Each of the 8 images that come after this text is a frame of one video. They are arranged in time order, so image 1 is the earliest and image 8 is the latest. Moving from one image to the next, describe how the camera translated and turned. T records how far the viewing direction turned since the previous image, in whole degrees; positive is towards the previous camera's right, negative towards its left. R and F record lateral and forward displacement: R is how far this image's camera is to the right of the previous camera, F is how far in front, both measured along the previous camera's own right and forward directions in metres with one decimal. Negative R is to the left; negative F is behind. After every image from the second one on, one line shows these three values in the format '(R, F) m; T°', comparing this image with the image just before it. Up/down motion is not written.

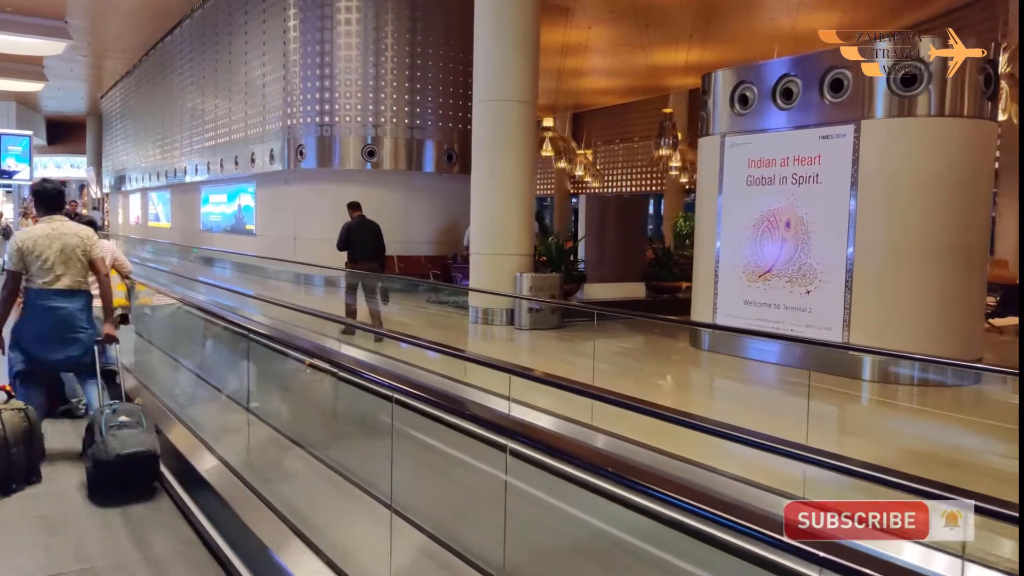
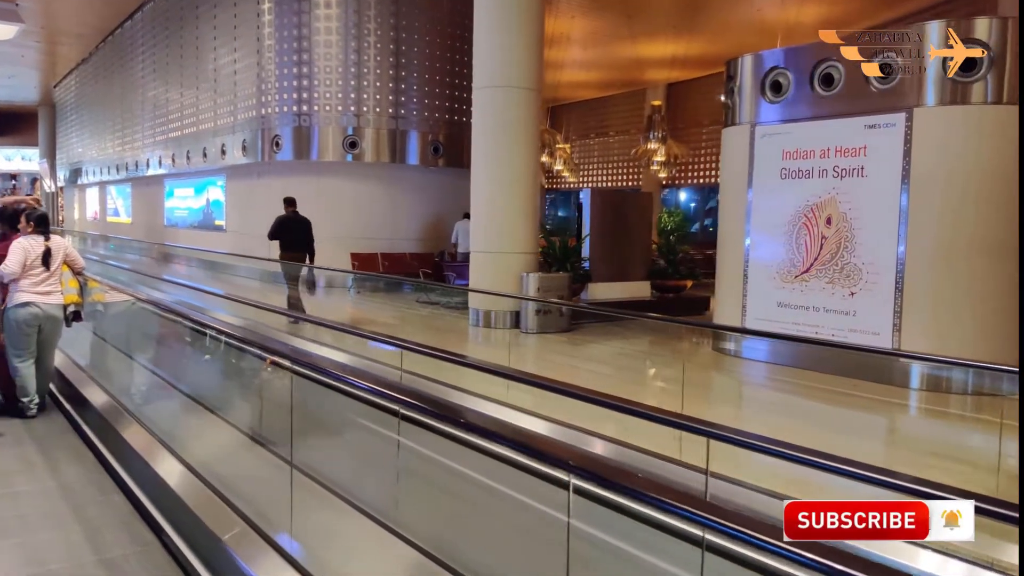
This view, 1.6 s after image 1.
(-0.4, +0.6) m; +3°
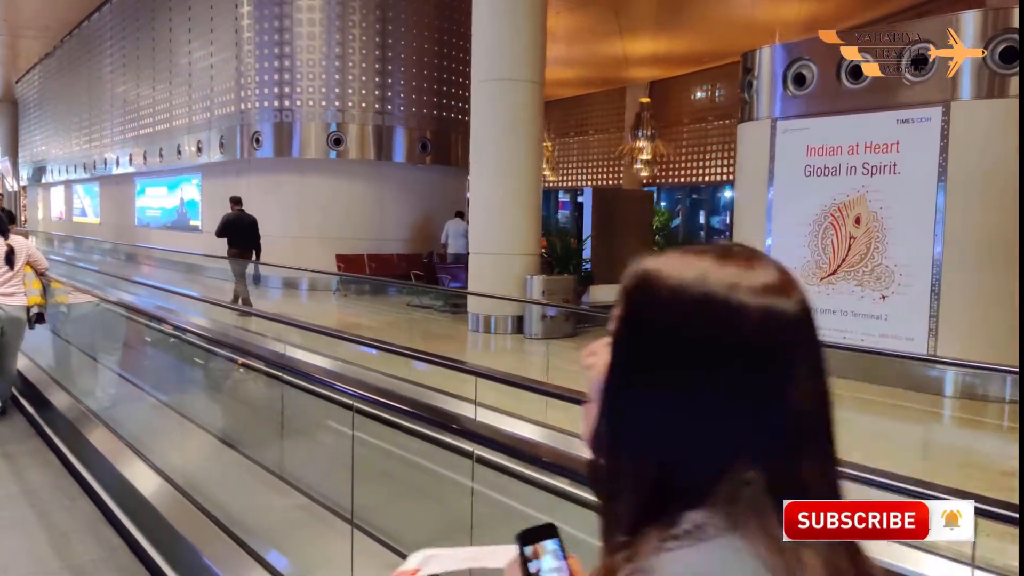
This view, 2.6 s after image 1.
(-0.3, +0.4) m; +2°
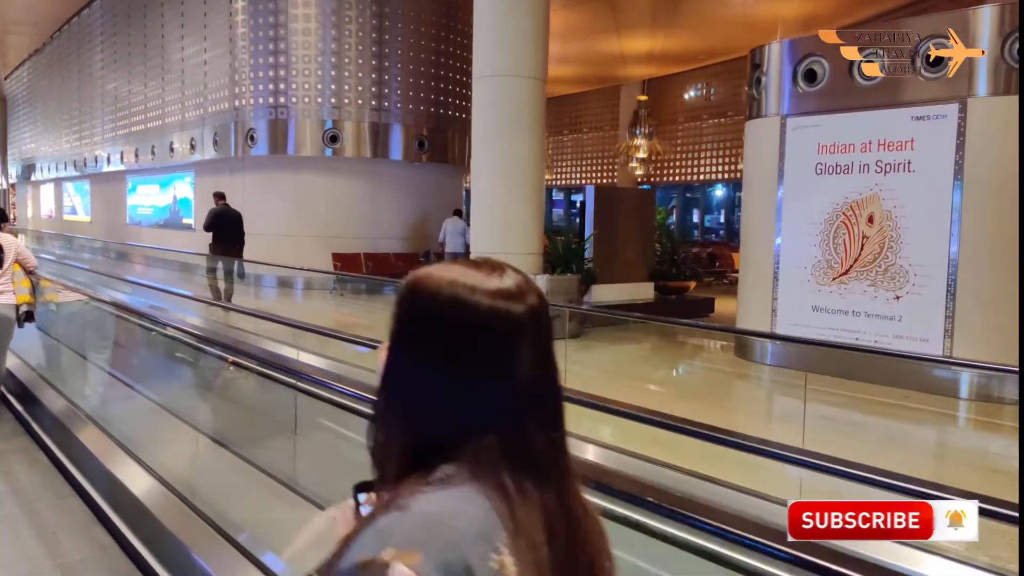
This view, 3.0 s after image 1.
(-0.1, +0.1) m; +1°
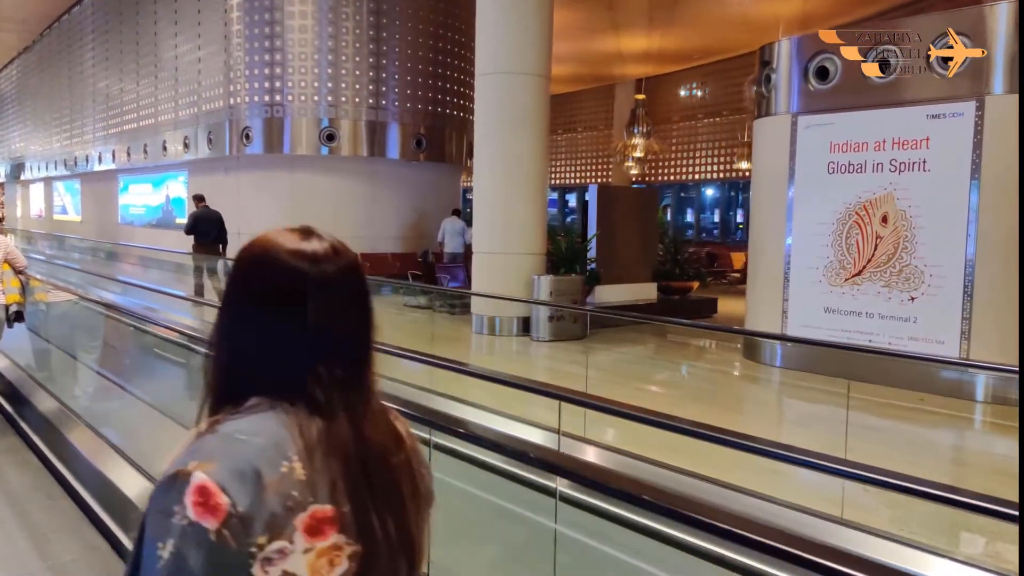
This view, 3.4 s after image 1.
(-0.1, +0.1) m; +1°
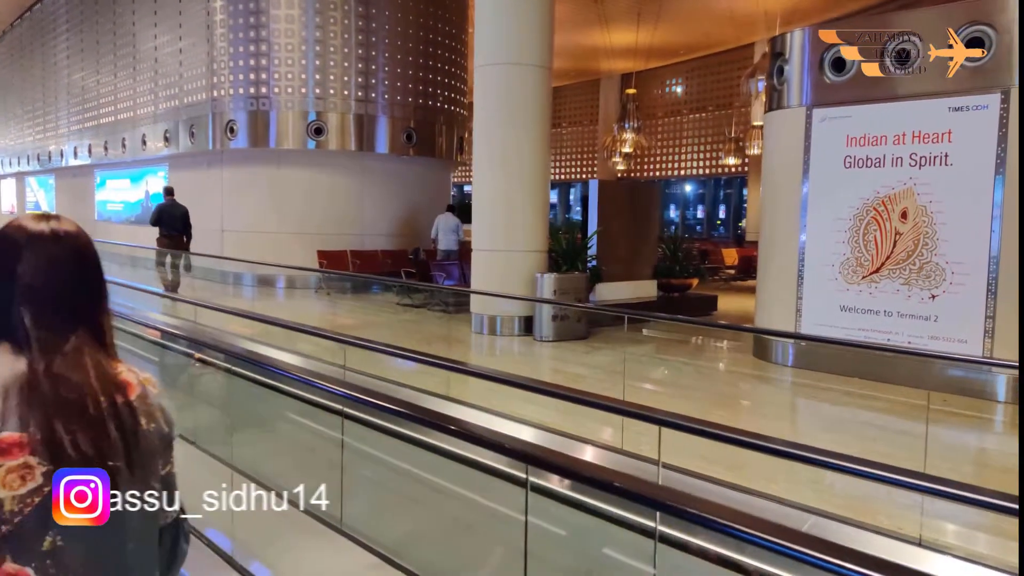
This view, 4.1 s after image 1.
(-0.2, +0.2) m; +2°
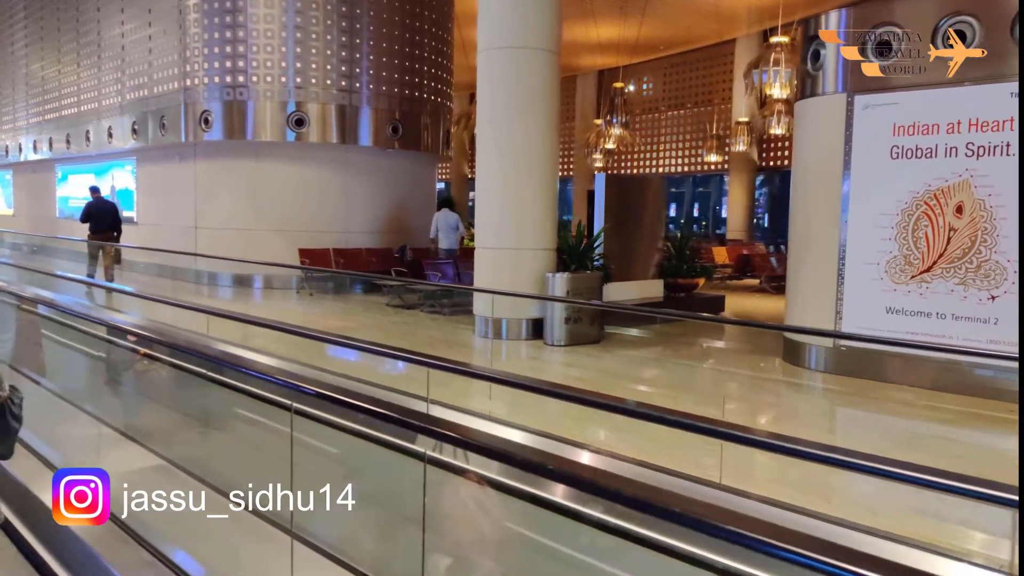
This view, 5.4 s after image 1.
(-0.3, +0.5) m; +2°
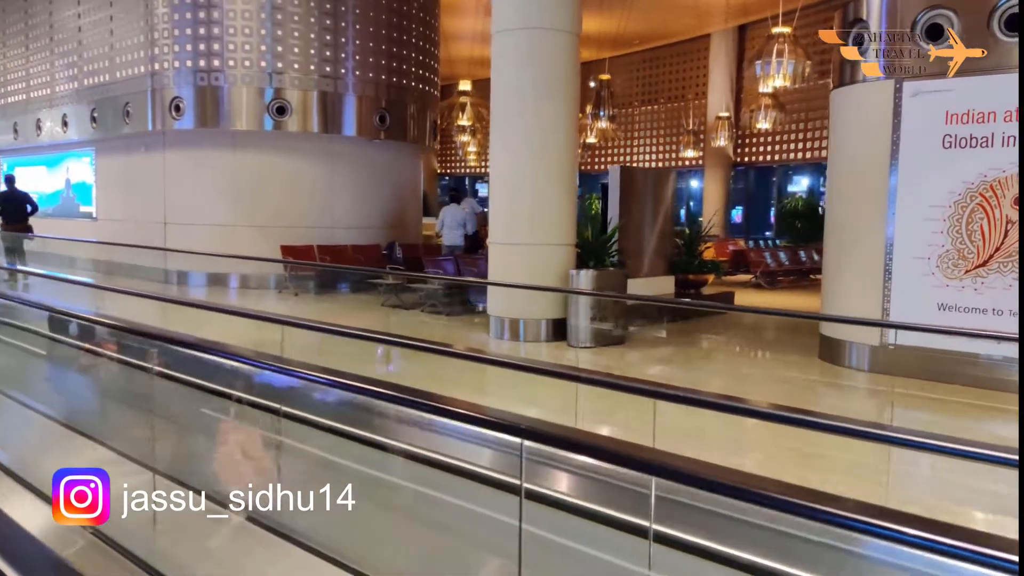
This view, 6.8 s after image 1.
(-0.5, +0.4) m; +4°
